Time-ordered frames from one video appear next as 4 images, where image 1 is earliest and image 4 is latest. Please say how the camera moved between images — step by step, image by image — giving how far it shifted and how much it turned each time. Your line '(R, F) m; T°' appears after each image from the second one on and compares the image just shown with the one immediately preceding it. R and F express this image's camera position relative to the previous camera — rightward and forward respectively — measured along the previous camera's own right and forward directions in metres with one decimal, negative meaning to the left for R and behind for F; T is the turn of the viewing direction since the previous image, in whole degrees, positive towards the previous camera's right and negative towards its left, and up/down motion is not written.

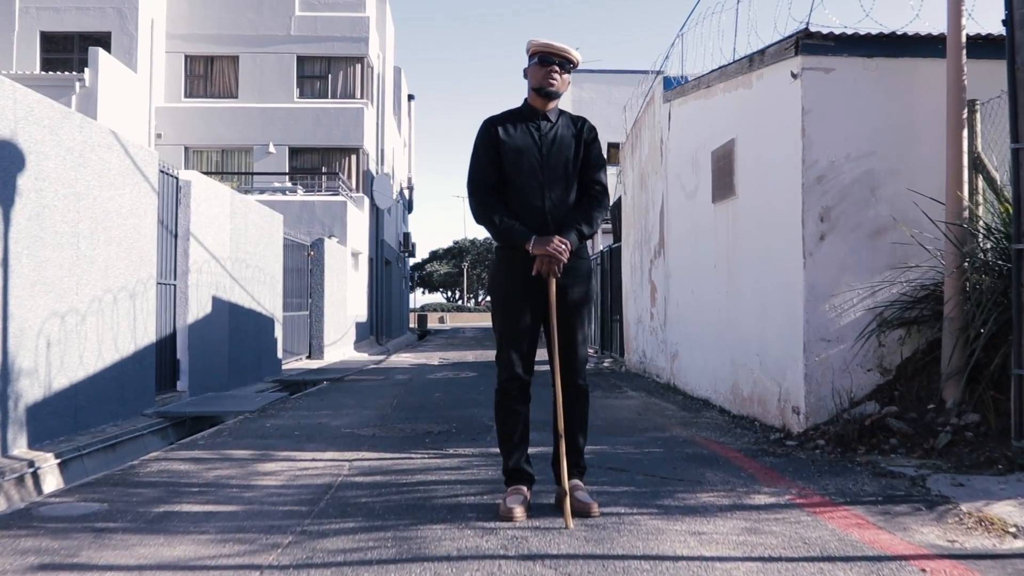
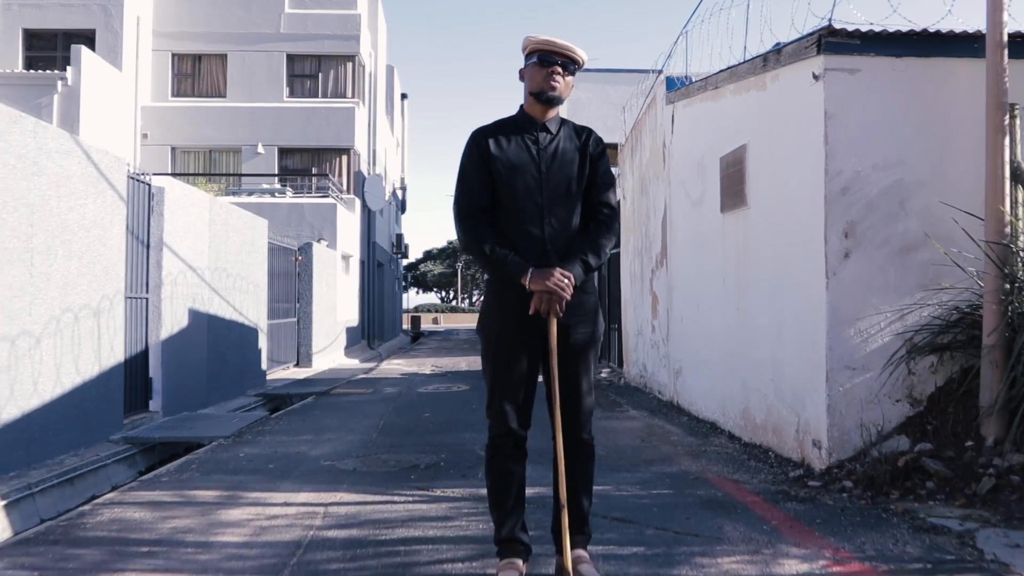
(0.0, +0.5) m; 0°
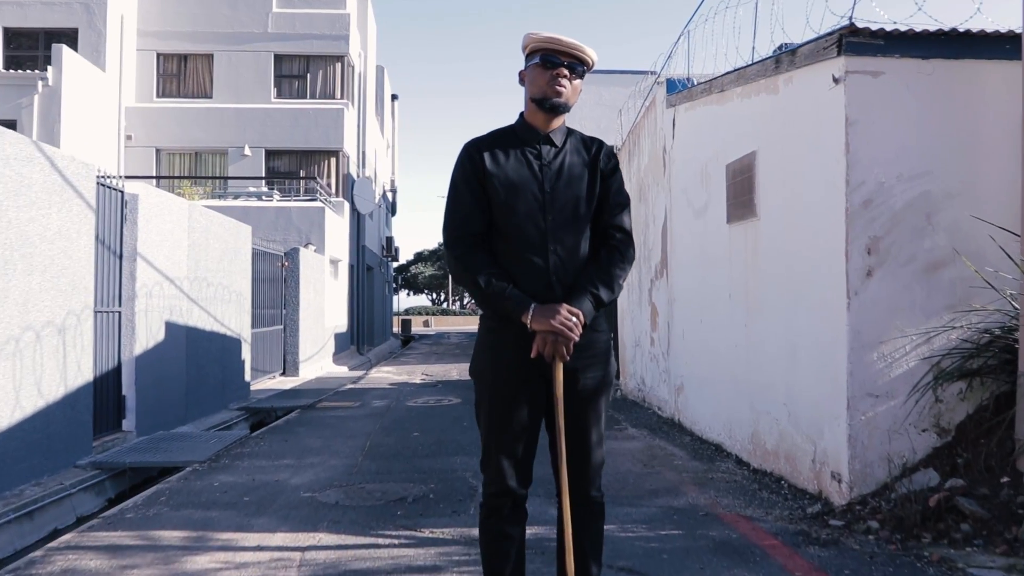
(0.0, +0.4) m; +1°
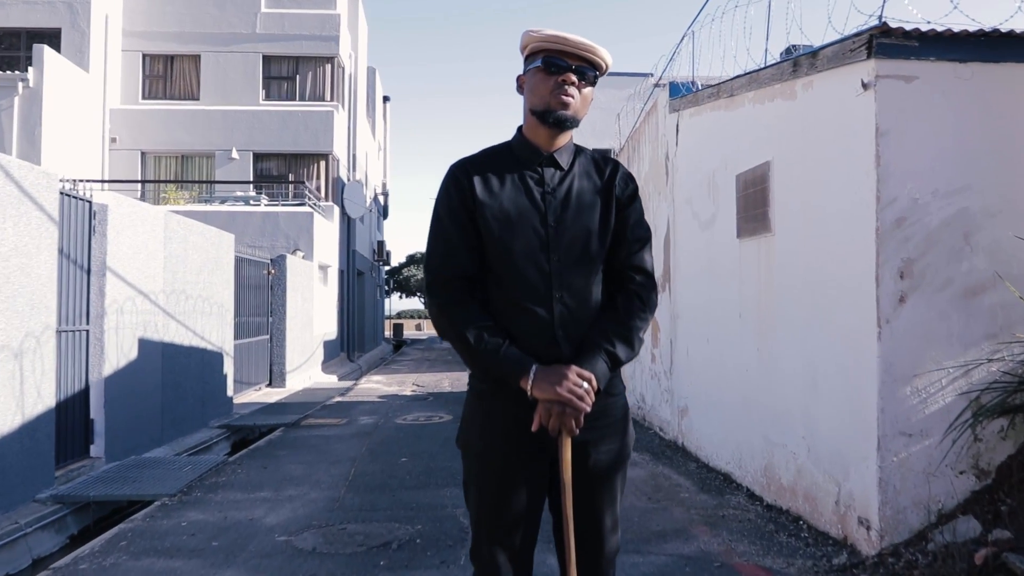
(0.0, +0.5) m; 0°
